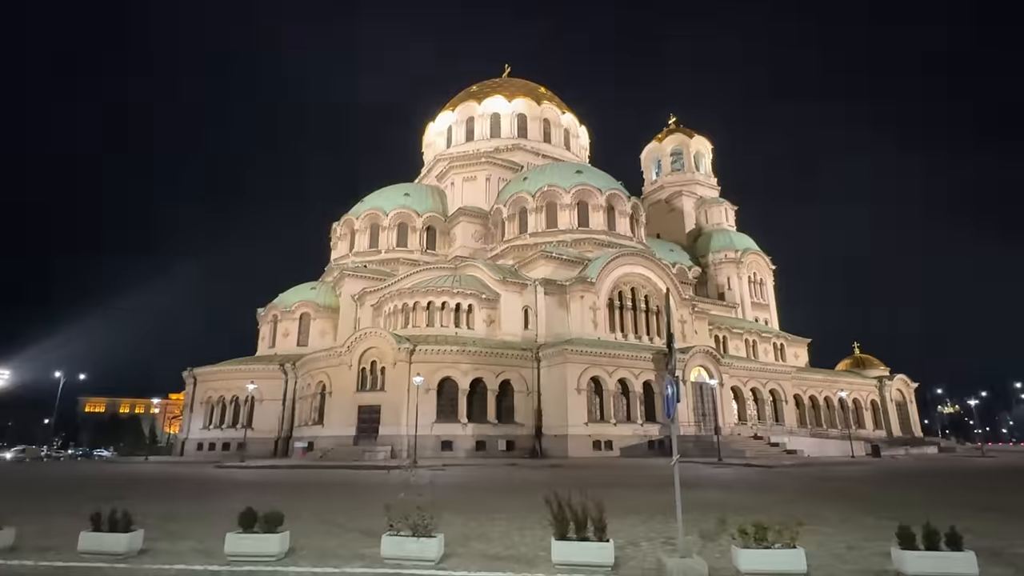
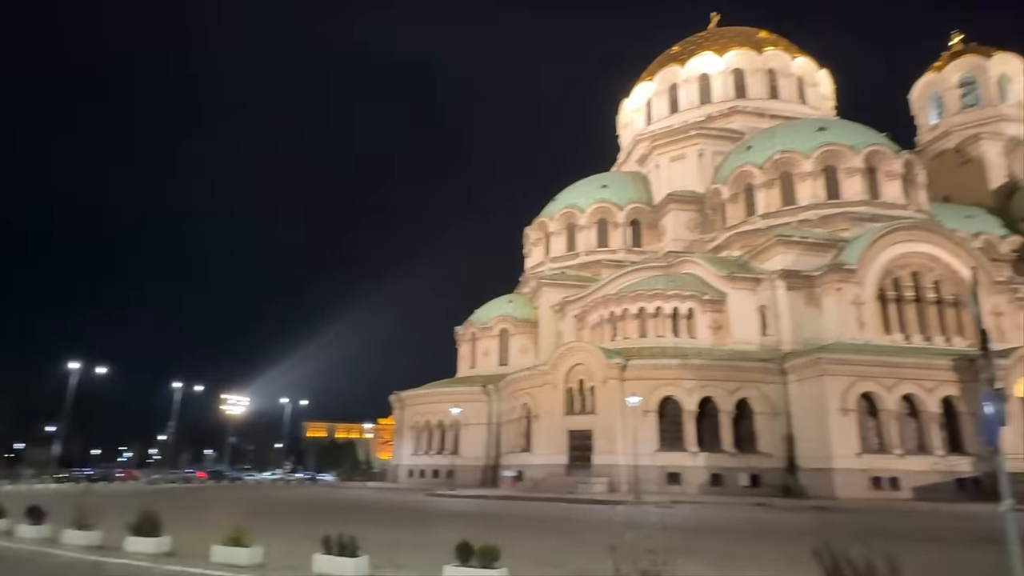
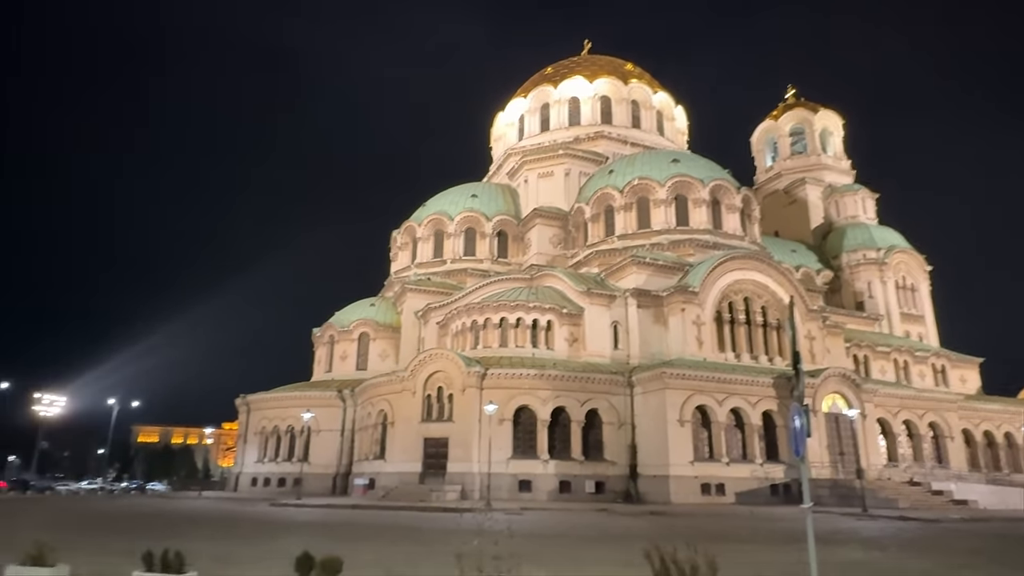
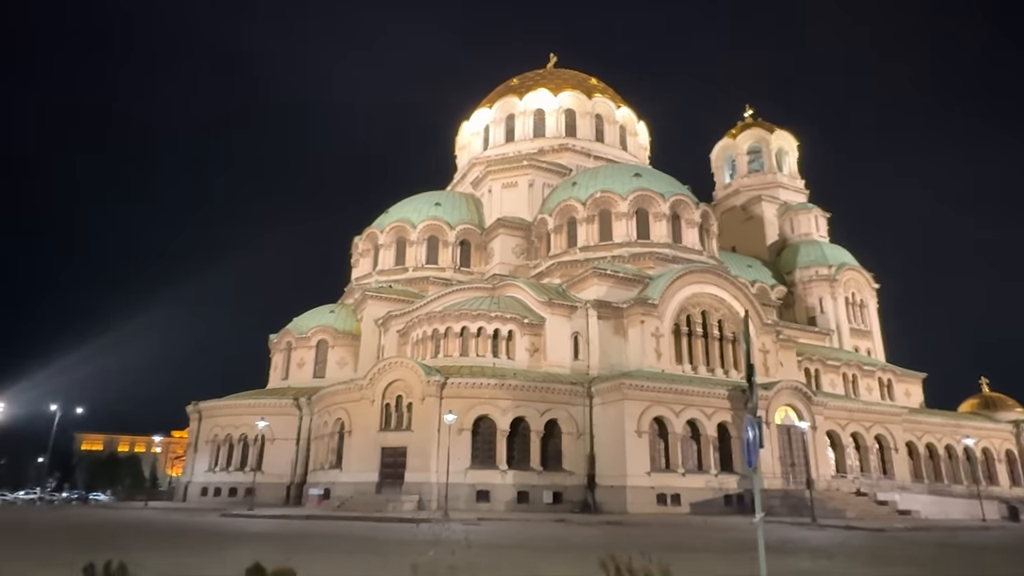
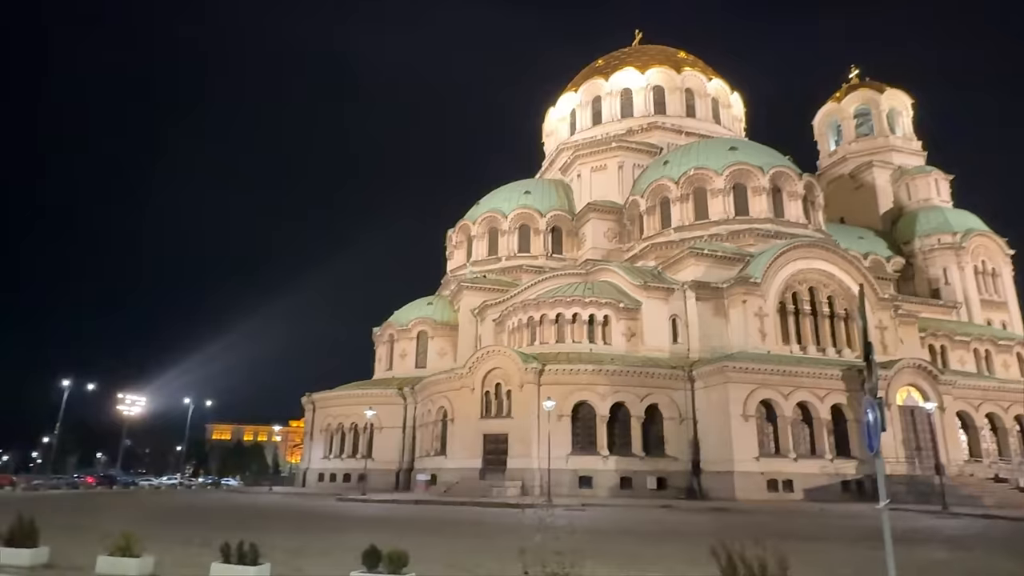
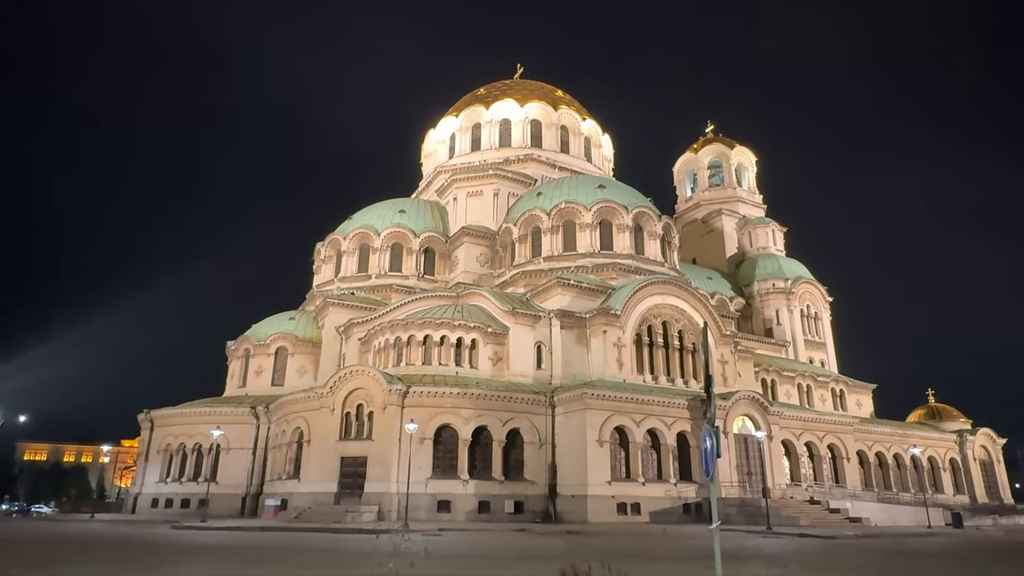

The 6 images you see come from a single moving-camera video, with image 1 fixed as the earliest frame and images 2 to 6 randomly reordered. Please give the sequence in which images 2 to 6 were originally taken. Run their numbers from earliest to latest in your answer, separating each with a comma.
6, 4, 3, 5, 2
